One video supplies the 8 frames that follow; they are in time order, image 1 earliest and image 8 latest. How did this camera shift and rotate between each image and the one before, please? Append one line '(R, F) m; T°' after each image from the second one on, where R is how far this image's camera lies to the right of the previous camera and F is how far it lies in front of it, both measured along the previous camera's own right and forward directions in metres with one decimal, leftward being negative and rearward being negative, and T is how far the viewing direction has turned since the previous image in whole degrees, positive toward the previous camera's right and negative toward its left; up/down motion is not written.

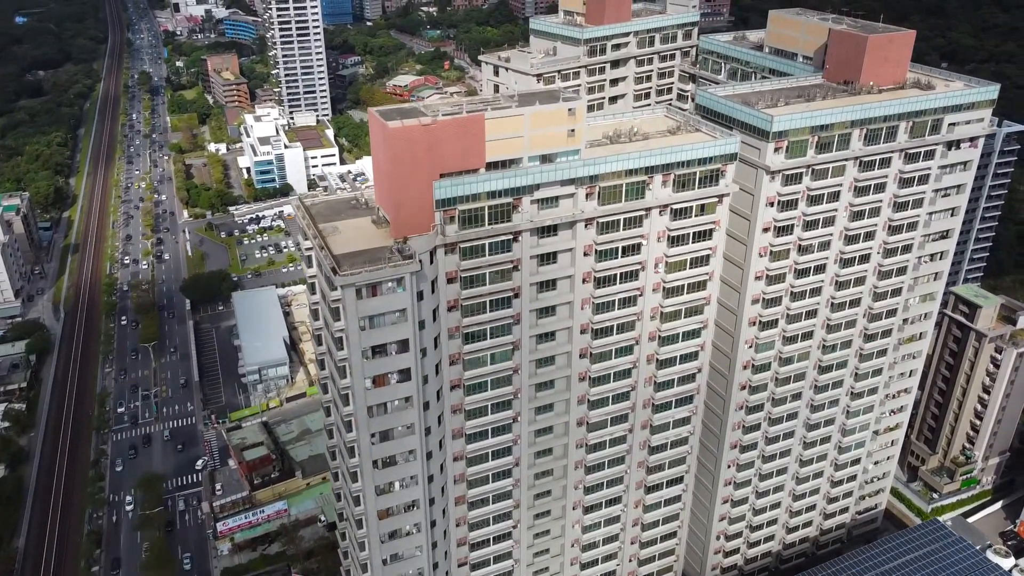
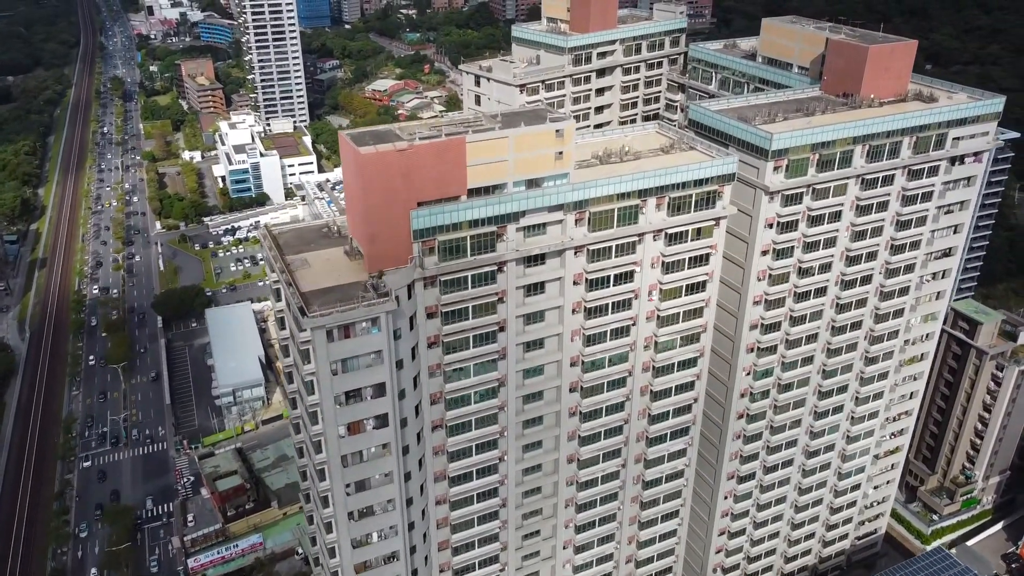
(-0.1, +3.2) m; +1°
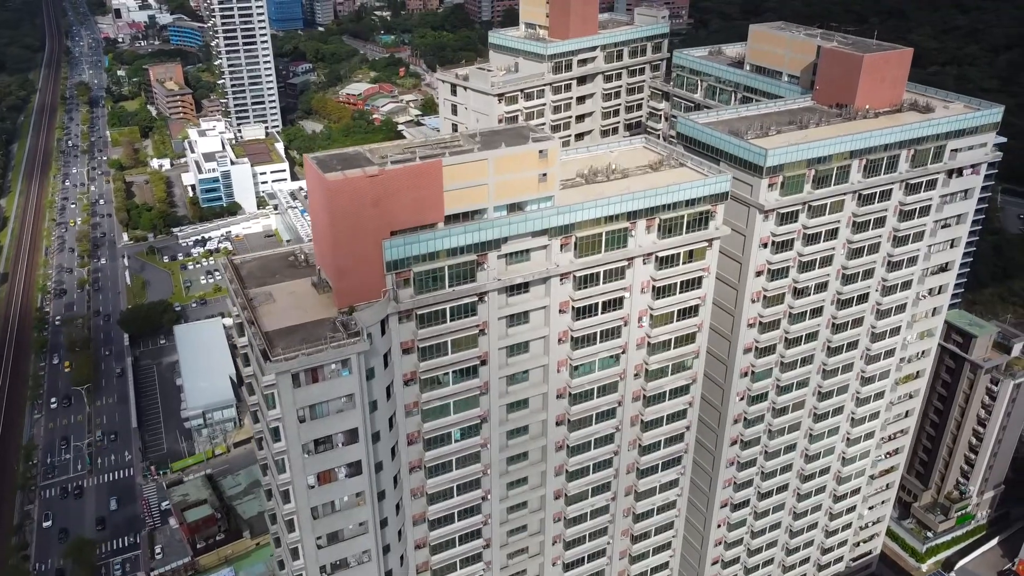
(-0.1, +2.9) m; +1°
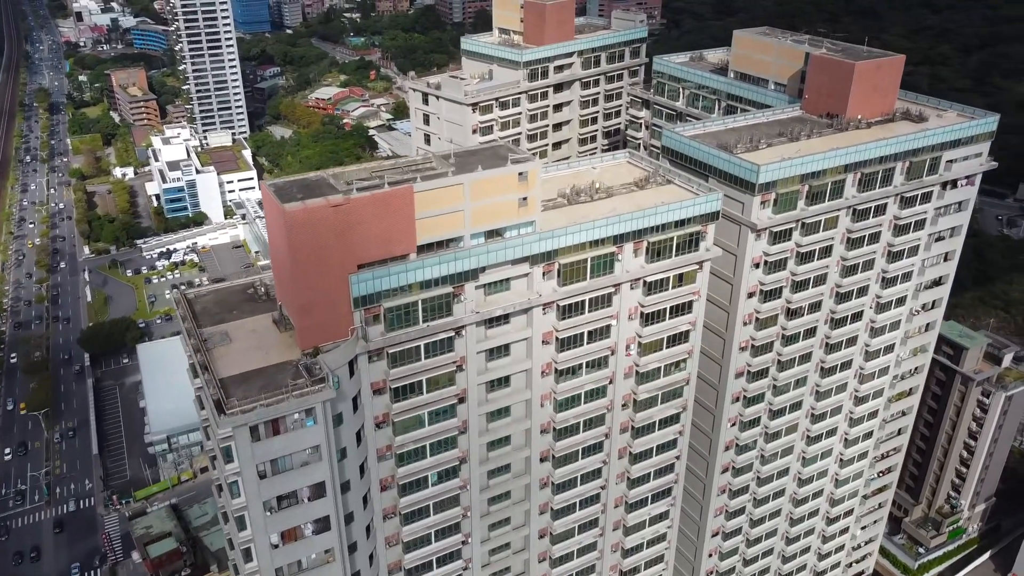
(-0.2, +2.9) m; +2°
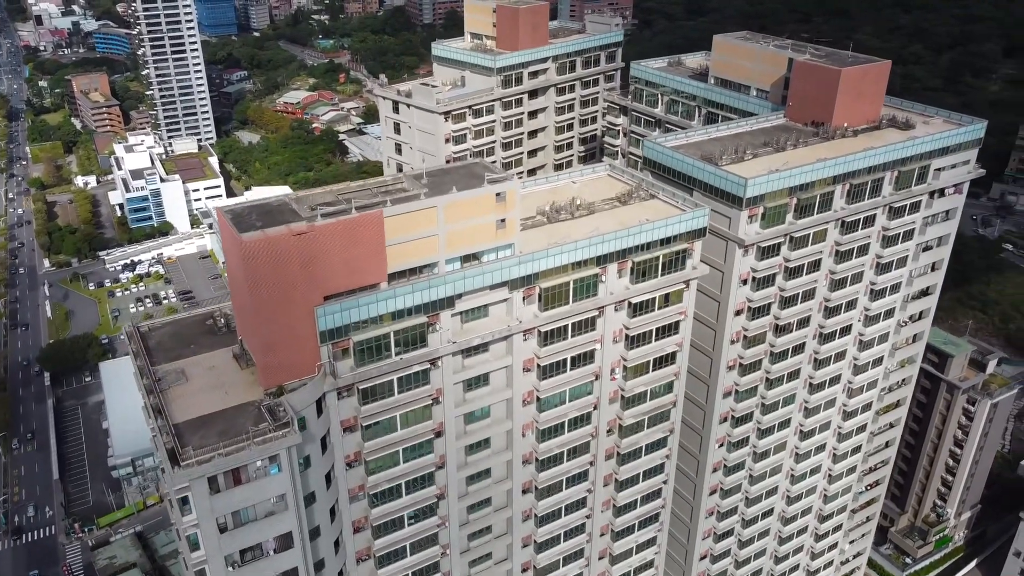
(-0.1, +2.2) m; +2°
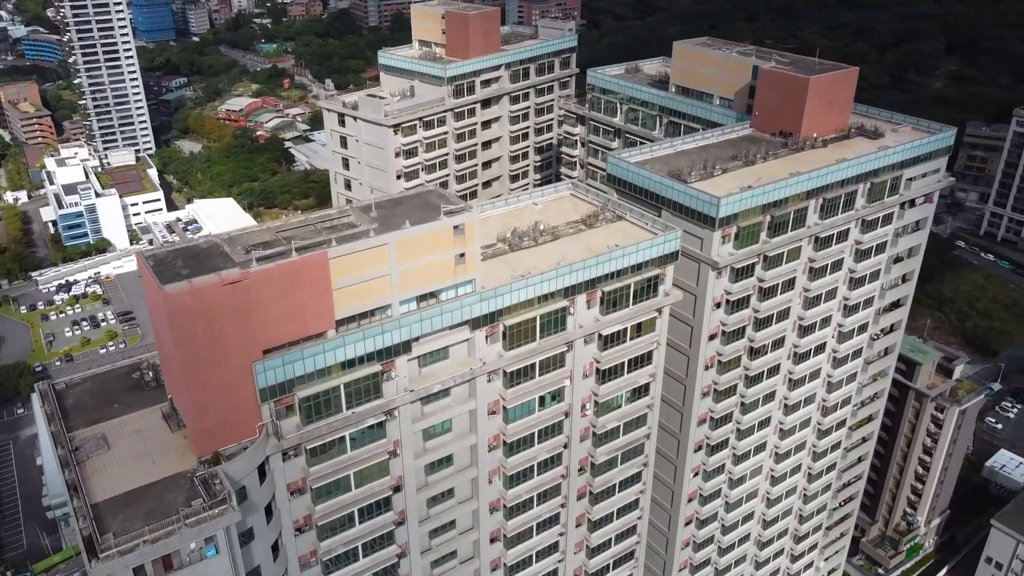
(-0.2, +2.9) m; +3°
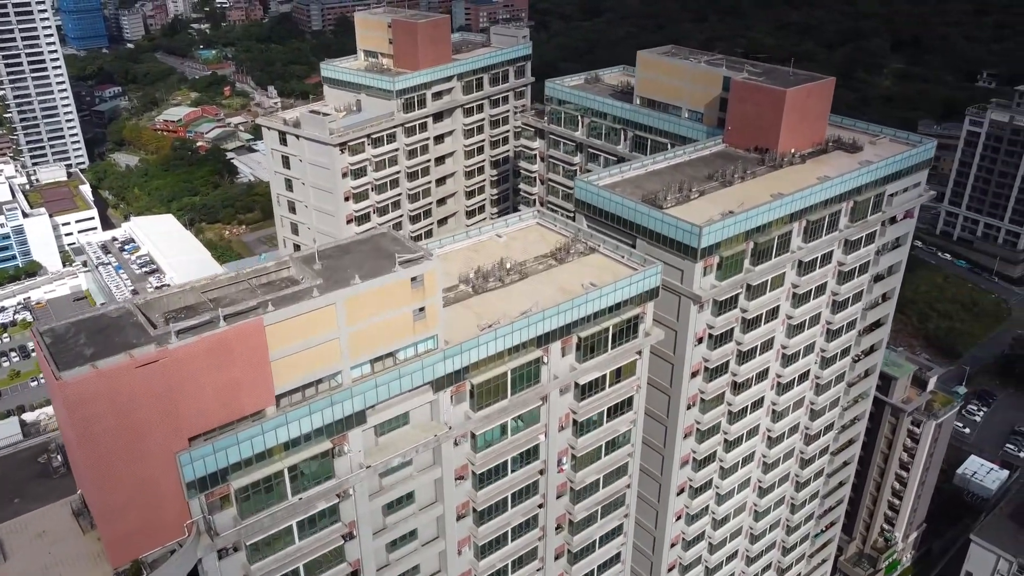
(-0.4, +3.7) m; +3°
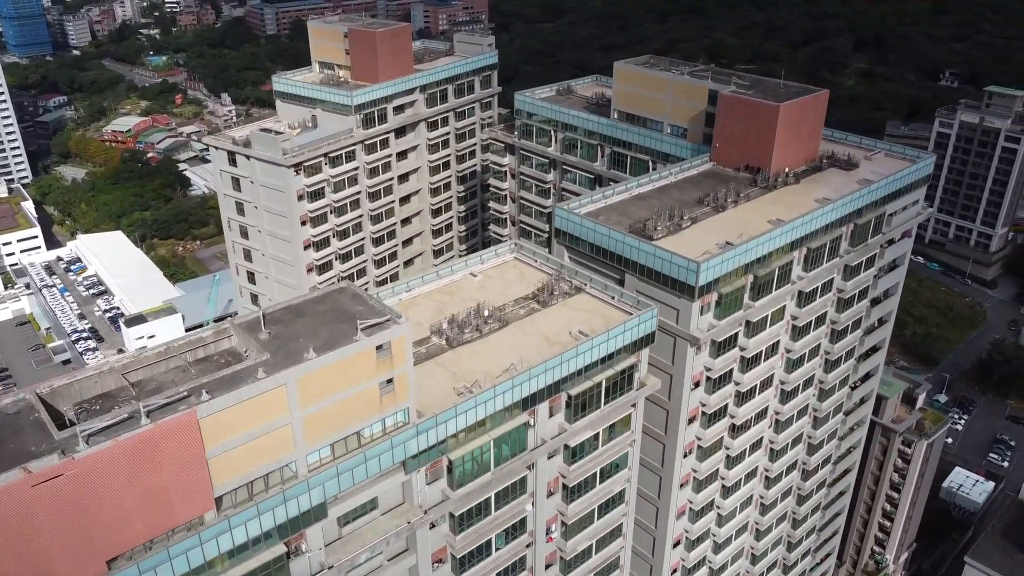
(-0.5, +3.7) m; +2°
